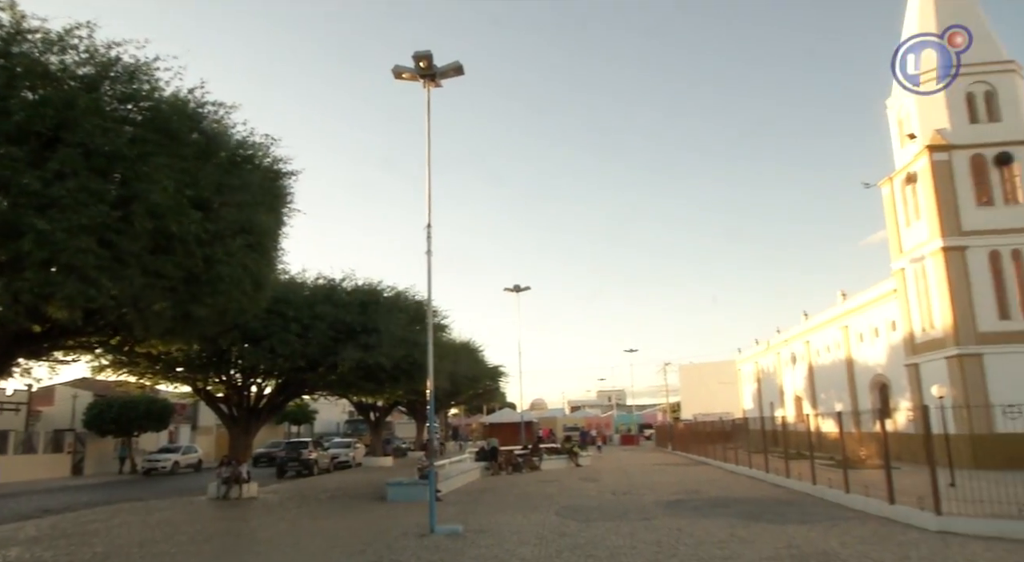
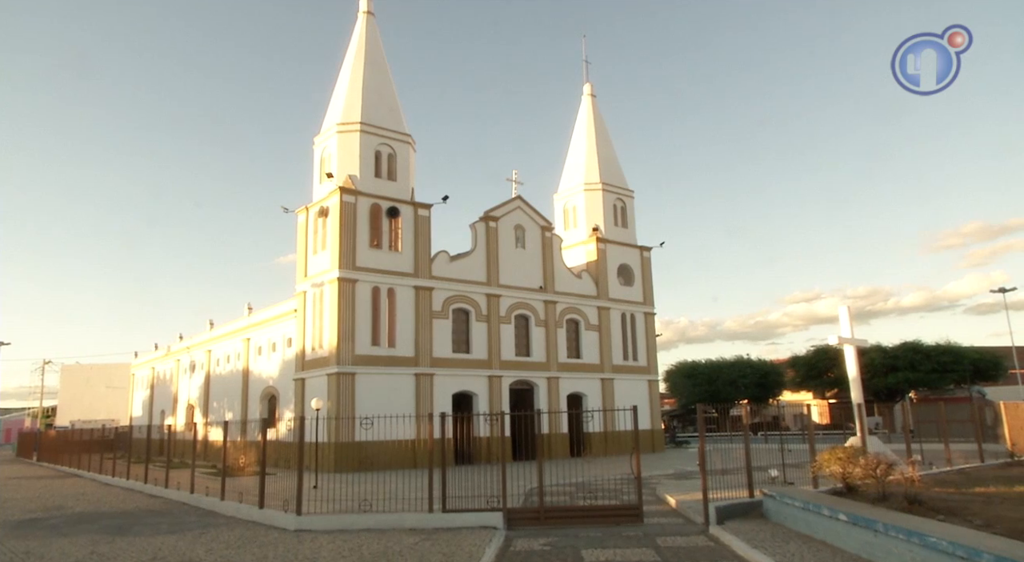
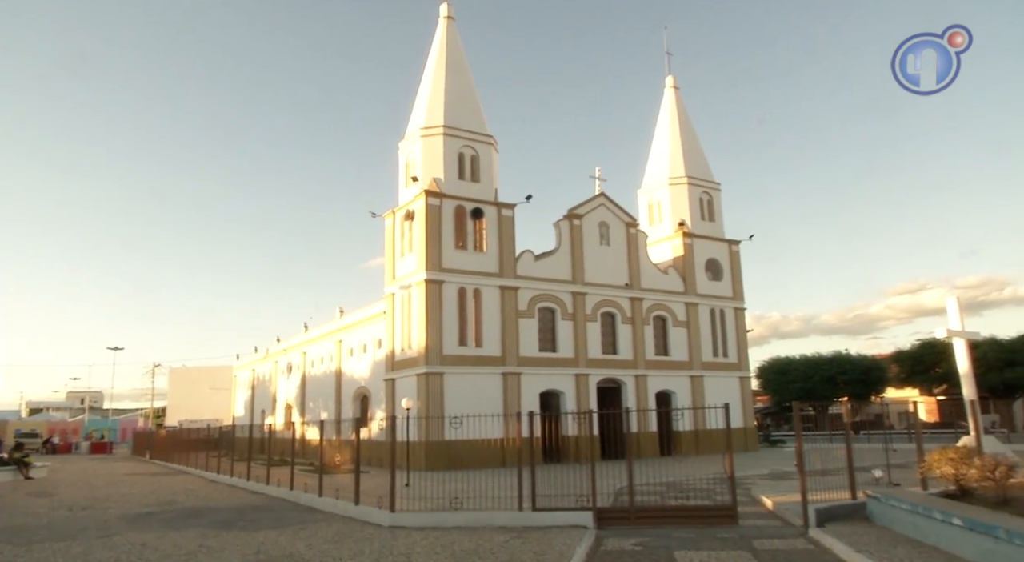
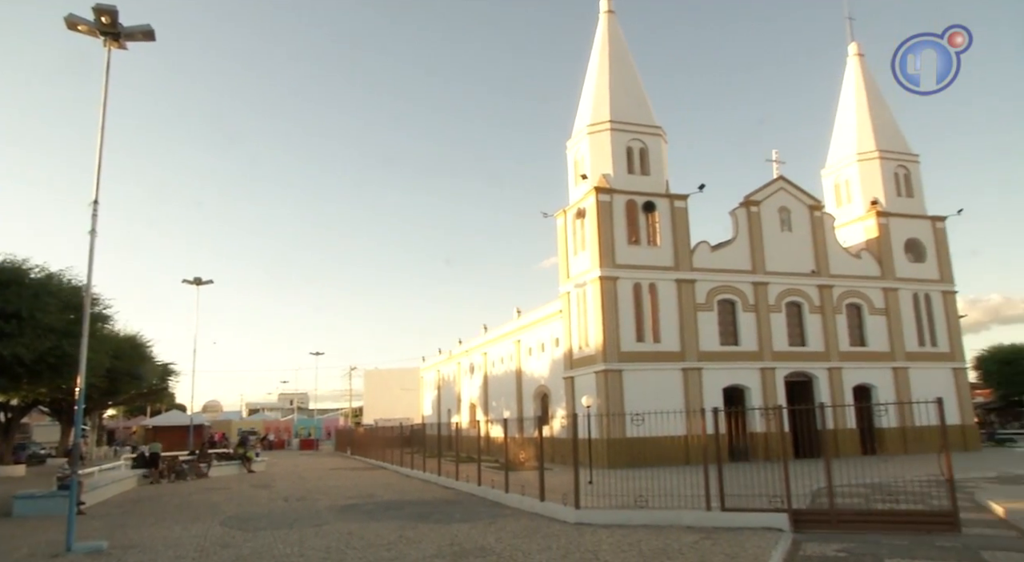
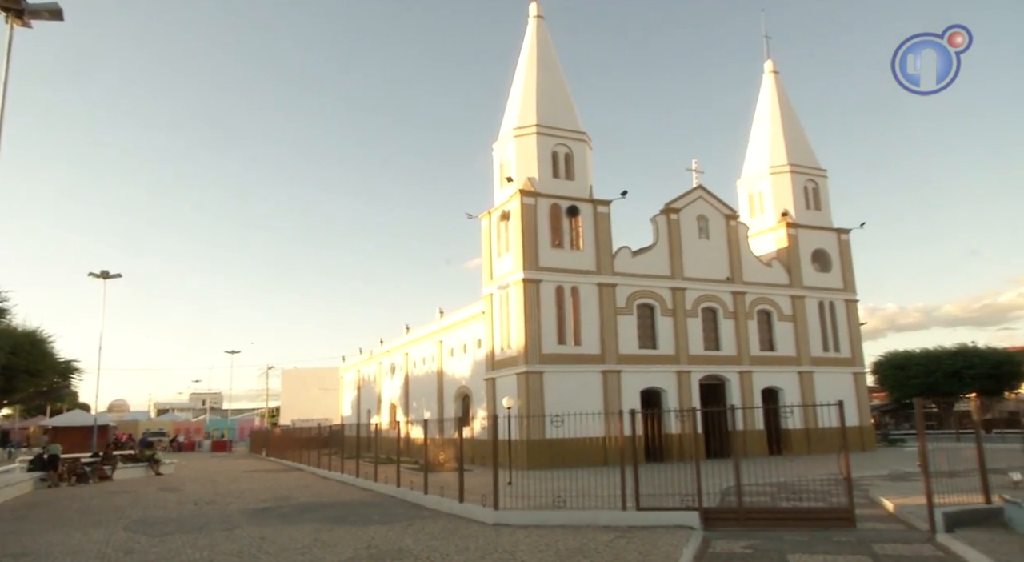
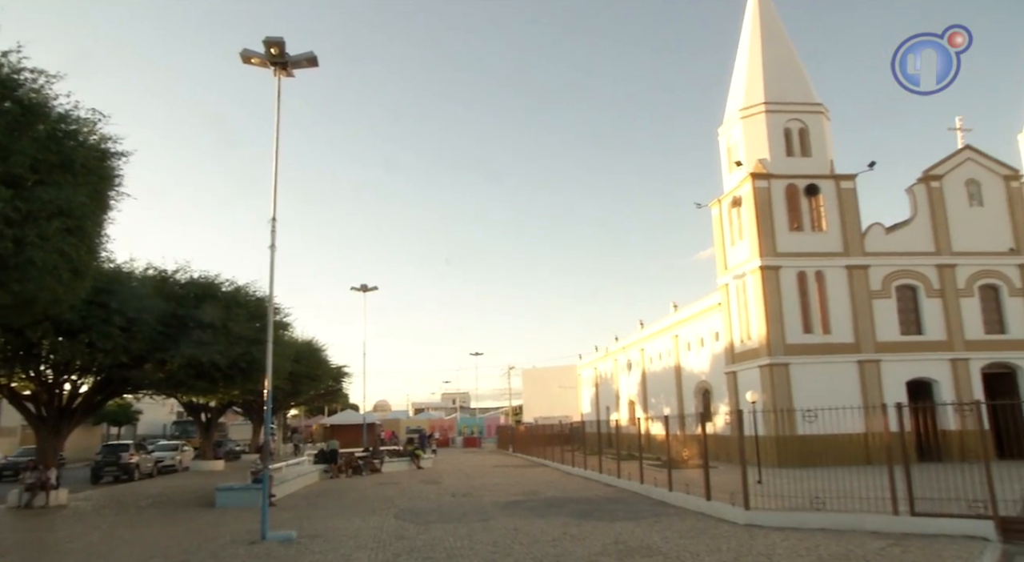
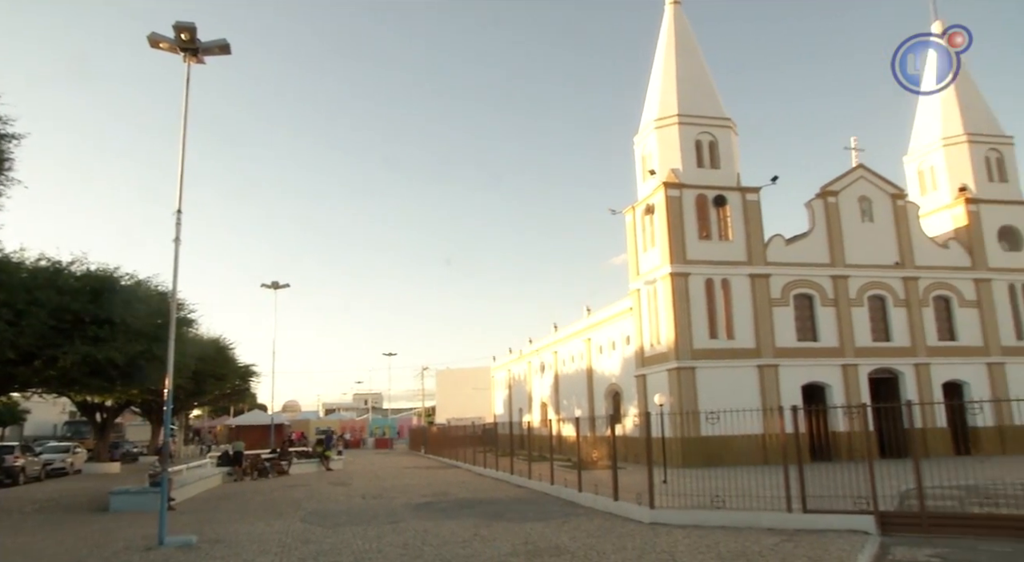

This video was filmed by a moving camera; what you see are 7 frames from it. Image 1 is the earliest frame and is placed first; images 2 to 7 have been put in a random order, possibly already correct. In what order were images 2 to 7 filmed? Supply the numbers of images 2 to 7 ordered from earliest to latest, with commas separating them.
6, 7, 4, 5, 3, 2
